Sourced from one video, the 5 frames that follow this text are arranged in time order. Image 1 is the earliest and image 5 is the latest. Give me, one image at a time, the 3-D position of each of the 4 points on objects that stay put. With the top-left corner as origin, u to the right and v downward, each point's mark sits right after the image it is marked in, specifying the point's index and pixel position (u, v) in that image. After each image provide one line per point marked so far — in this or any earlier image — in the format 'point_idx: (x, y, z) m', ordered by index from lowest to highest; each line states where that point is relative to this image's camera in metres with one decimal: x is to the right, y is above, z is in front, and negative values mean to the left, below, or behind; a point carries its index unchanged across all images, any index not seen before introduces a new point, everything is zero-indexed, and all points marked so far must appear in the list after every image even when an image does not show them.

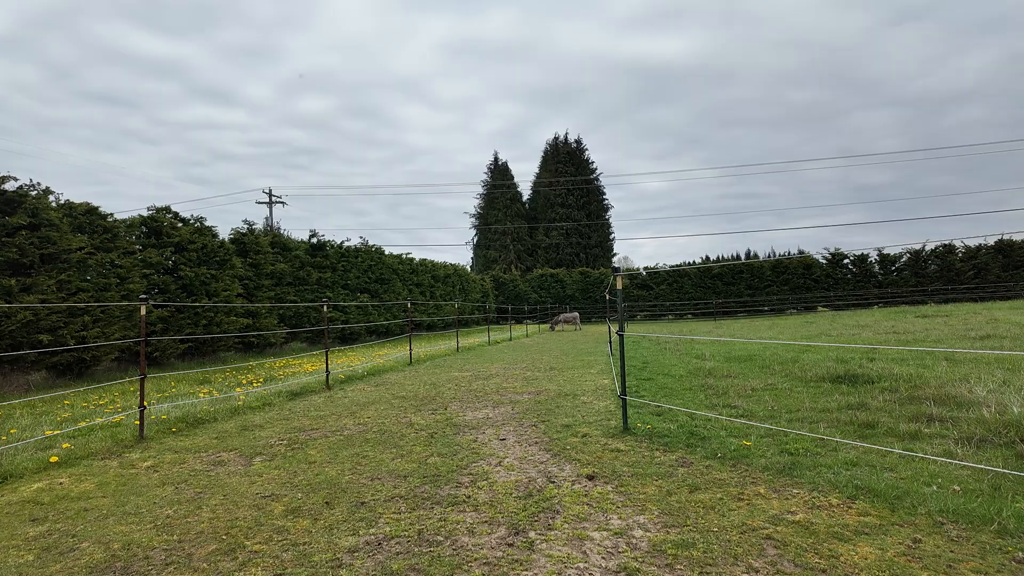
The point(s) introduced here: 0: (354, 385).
0: (-1.9, -1.2, +7.4) m
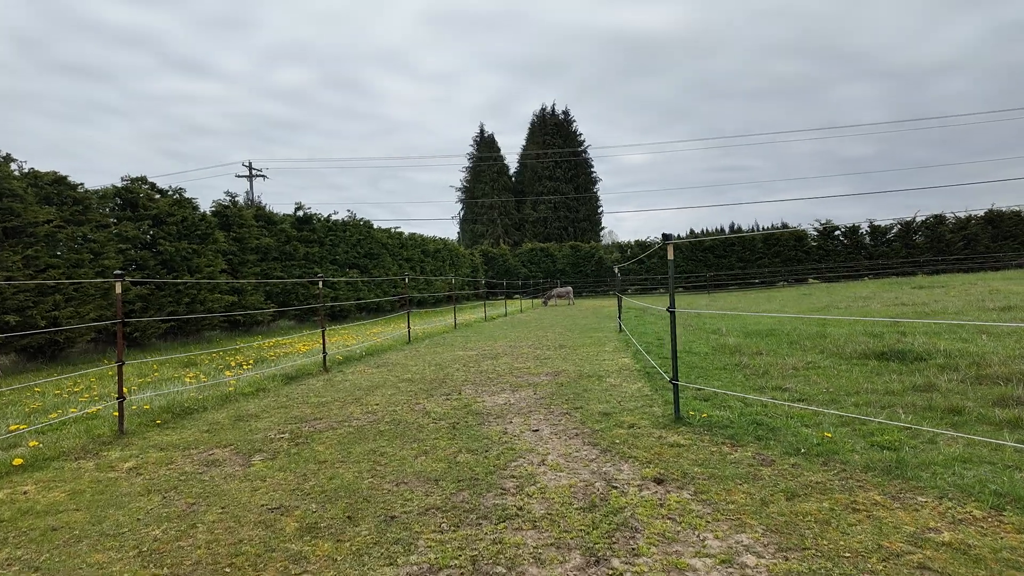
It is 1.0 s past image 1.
0: (-1.8, -0.9, +6.8) m
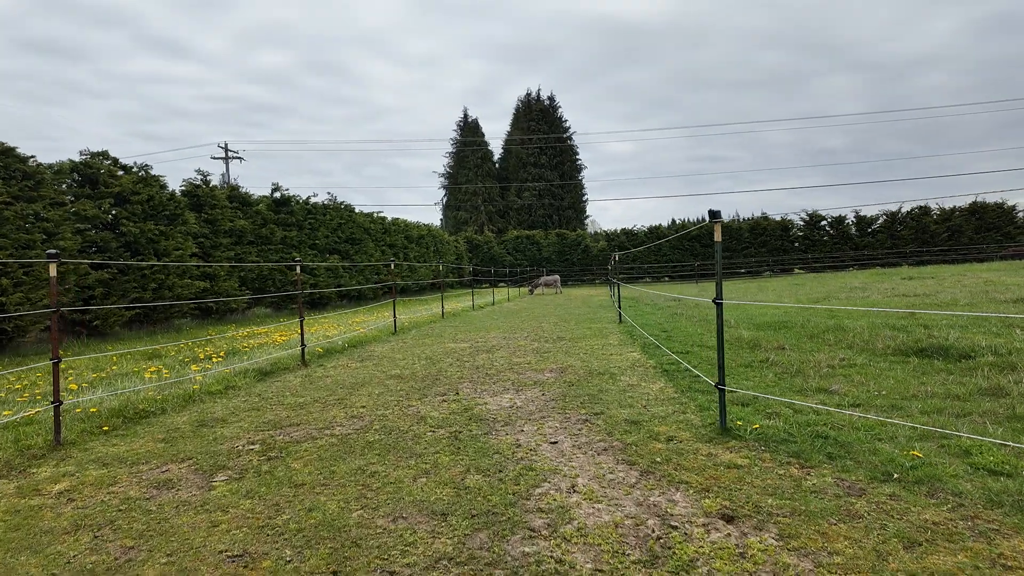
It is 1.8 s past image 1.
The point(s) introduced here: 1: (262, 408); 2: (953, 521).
0: (-1.9, -0.8, +6.2) m
1: (-1.8, -0.9, +4.2) m
2: (+1.4, -0.7, +1.9) m
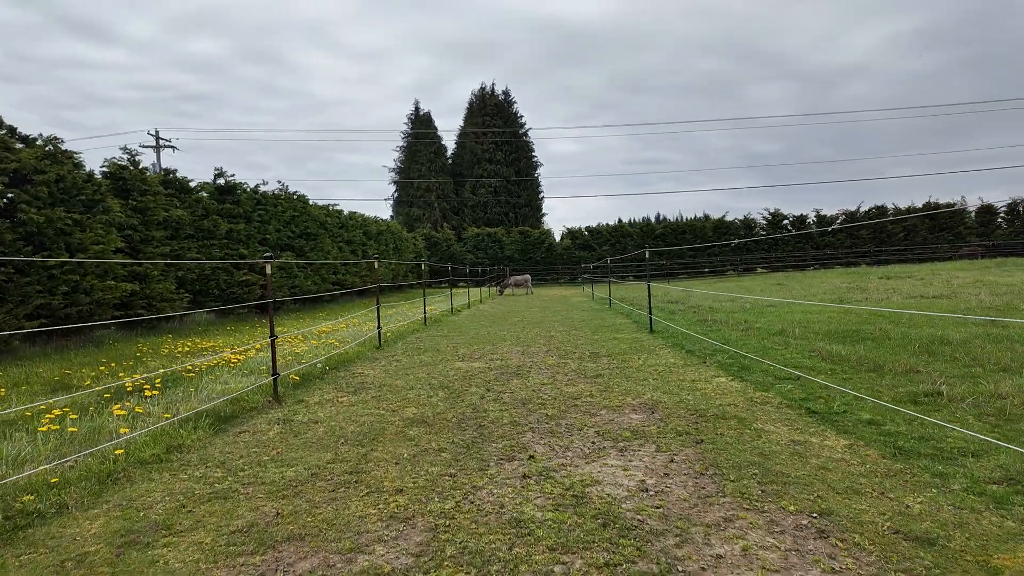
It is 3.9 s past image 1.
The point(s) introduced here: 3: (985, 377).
0: (-1.5, -0.8, +4.6) m
1: (-1.2, -0.9, +2.6) m
2: (+2.1, -0.8, +0.6) m
3: (+3.1, -0.6, +4.0) m
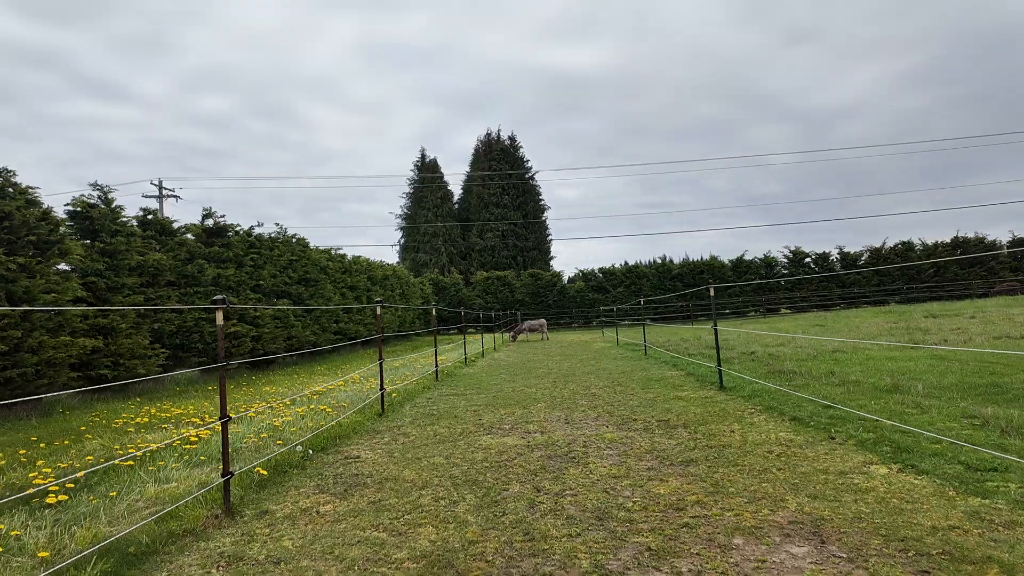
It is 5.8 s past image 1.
0: (-1.2, -1.1, +3.2) m
1: (-0.9, -1.1, +1.2) m
2: (+2.4, -0.7, -0.8) m
3: (+3.4, -0.8, +2.5) m
